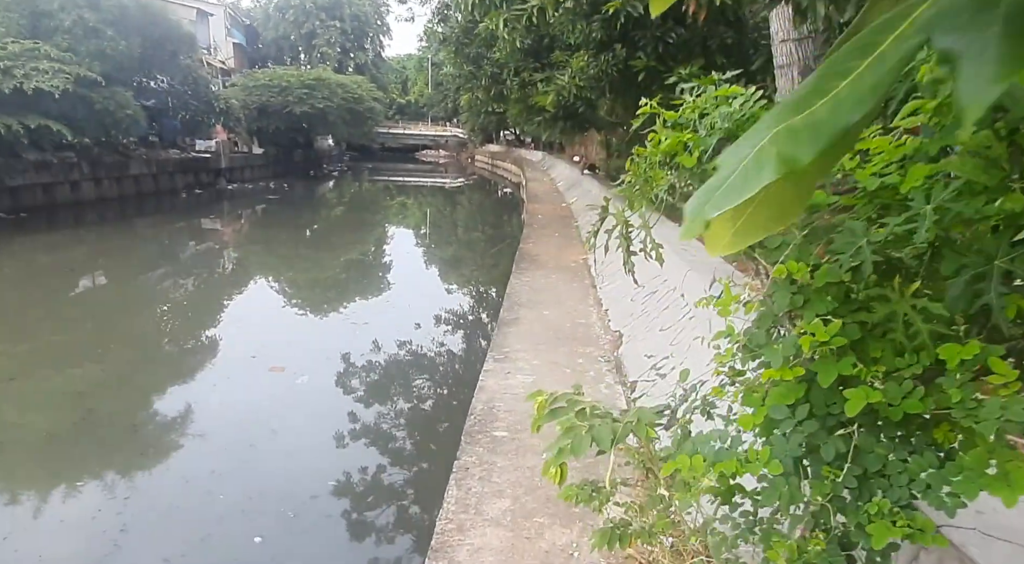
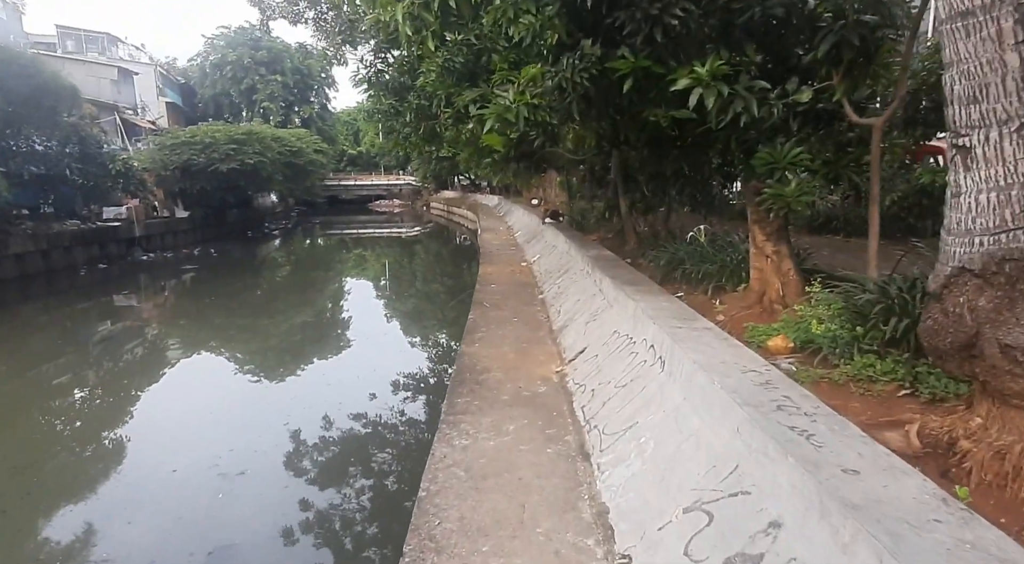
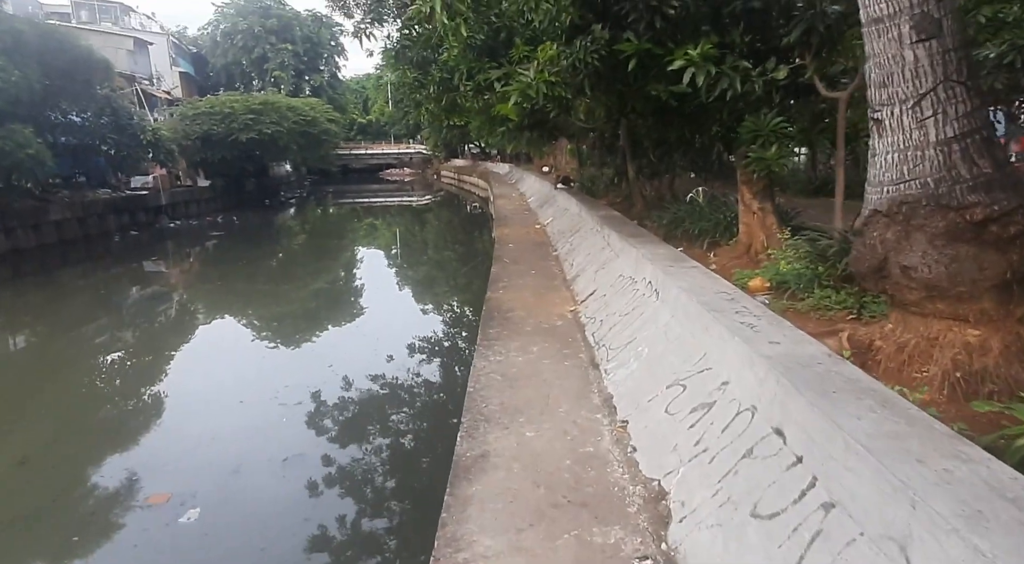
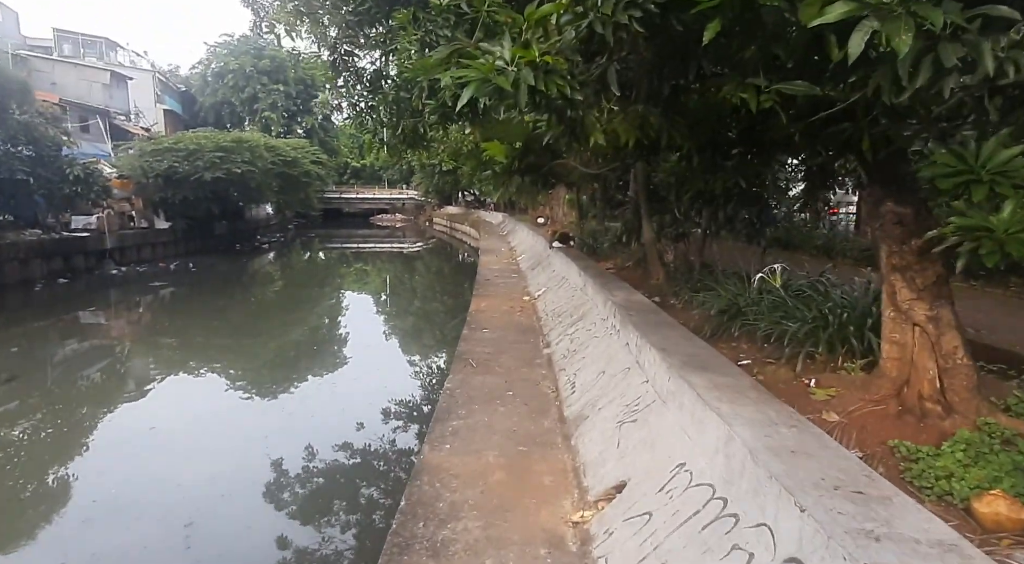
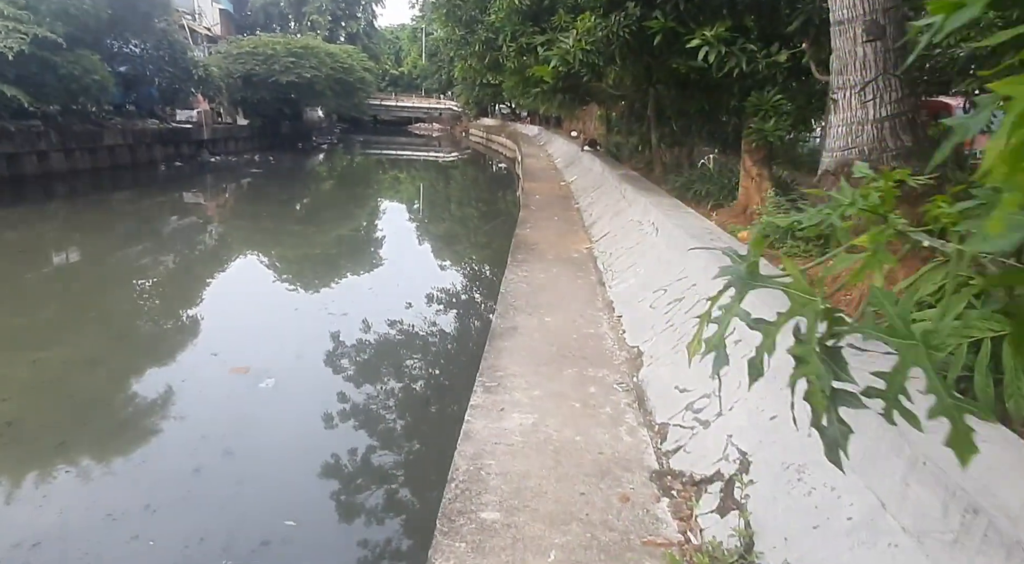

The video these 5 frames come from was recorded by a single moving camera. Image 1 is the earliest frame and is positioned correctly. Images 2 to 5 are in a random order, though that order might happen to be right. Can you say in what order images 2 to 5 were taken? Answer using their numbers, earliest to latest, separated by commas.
5, 3, 2, 4
